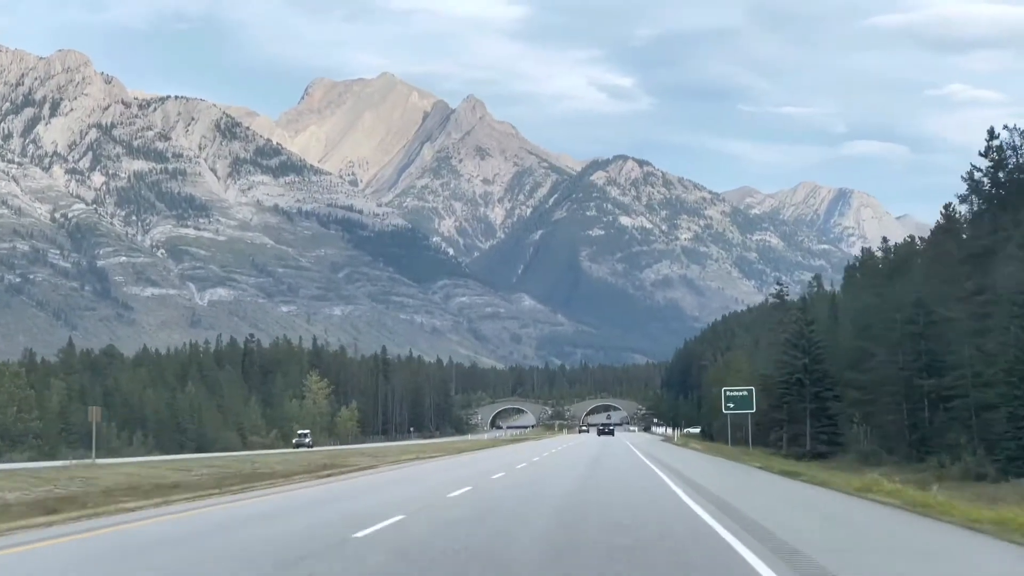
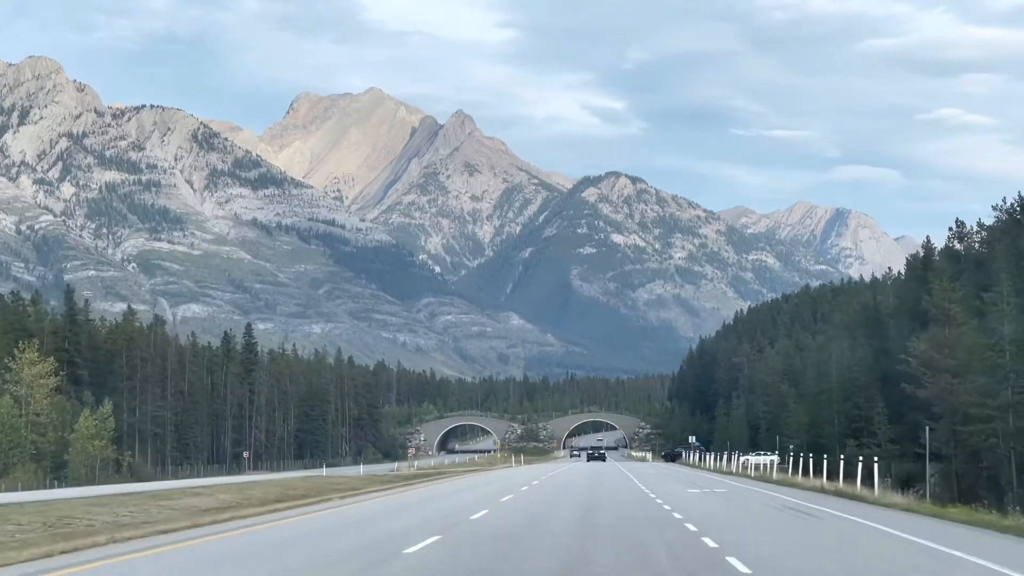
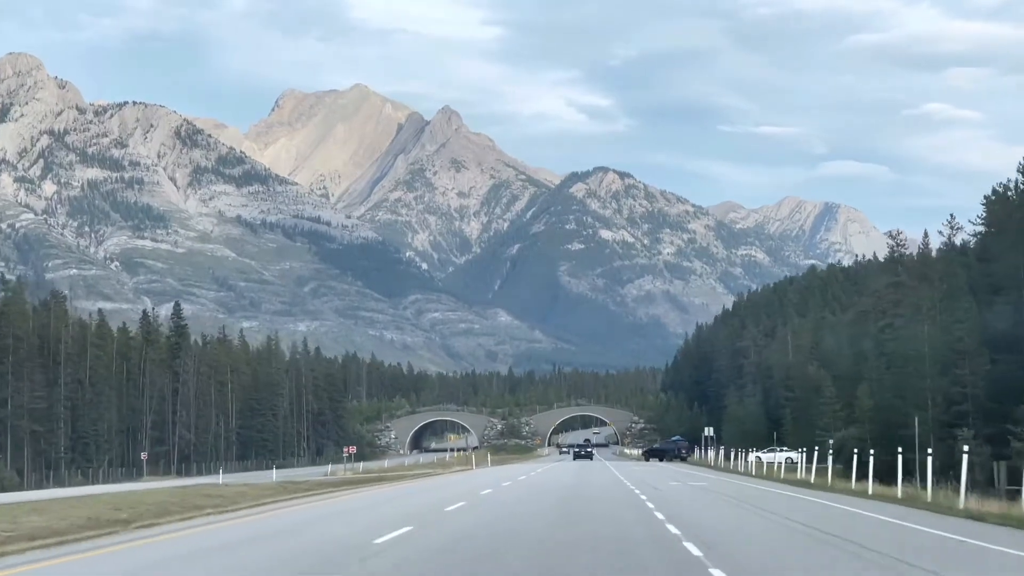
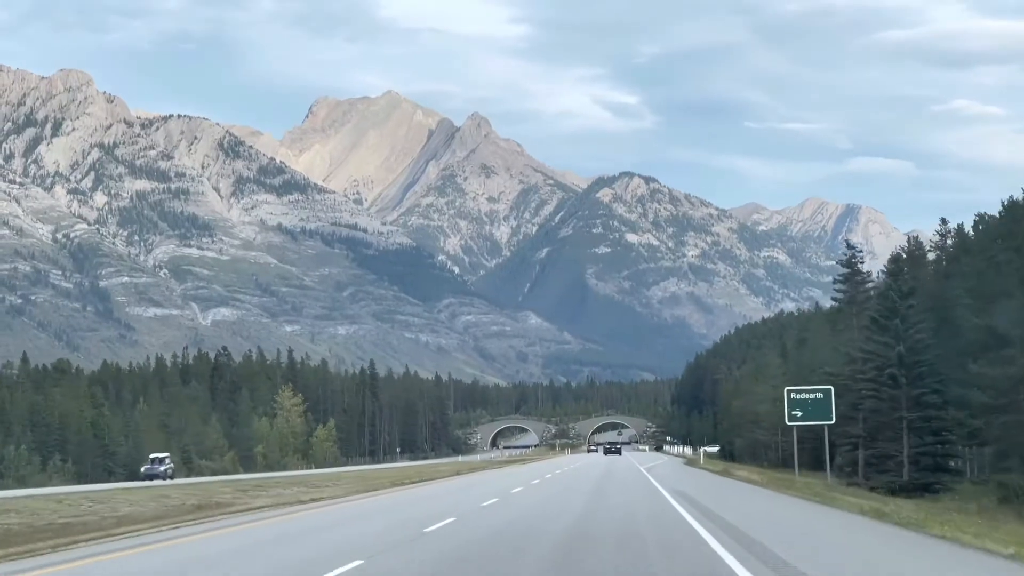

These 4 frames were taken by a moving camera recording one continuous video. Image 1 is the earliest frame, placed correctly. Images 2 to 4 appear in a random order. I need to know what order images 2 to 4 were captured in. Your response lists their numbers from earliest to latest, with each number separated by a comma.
4, 2, 3
